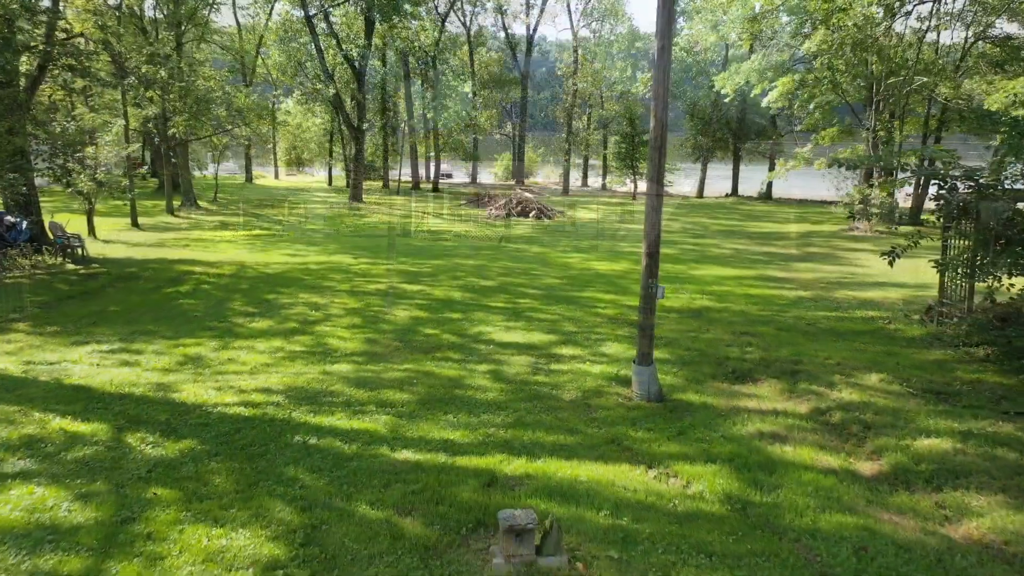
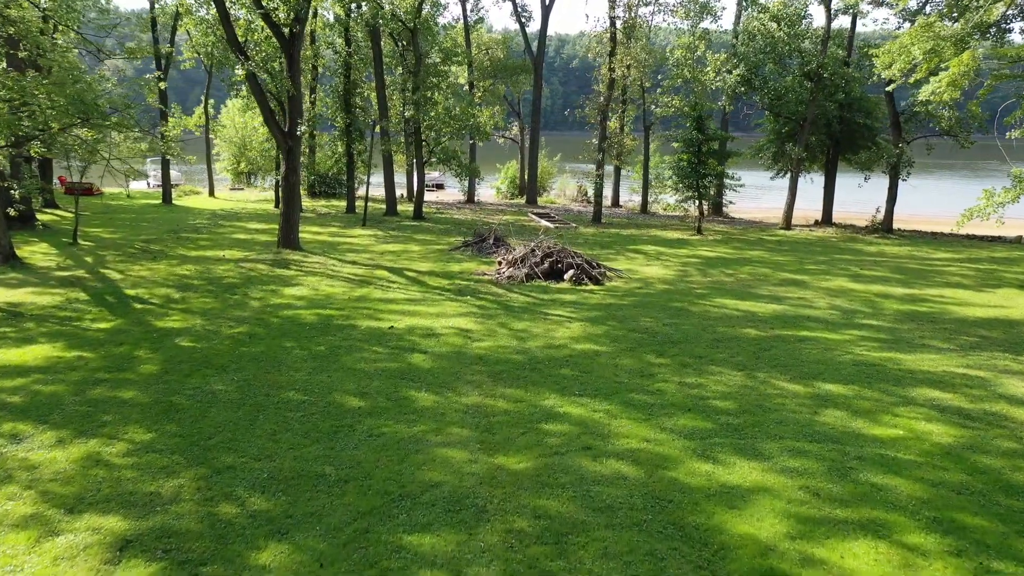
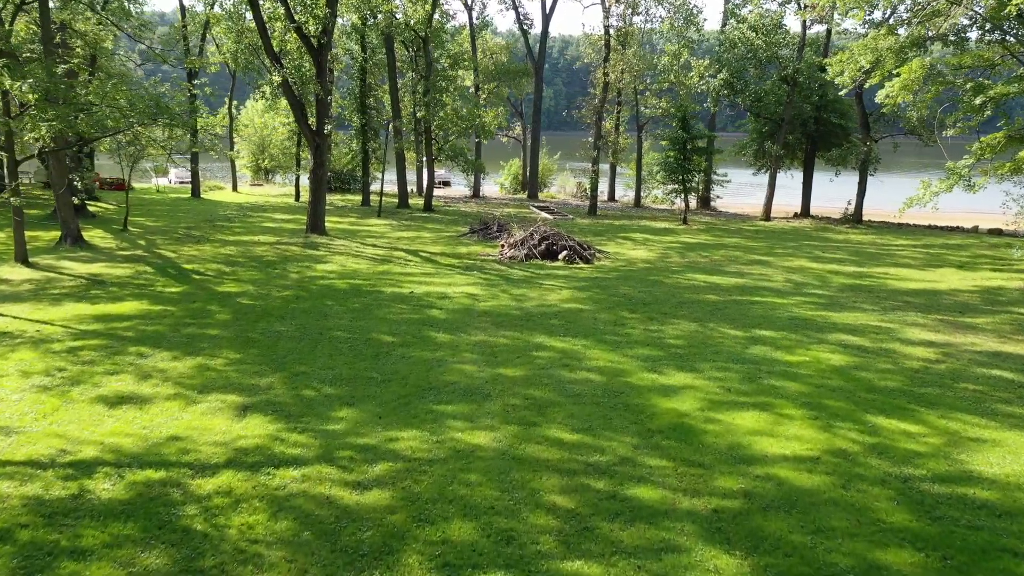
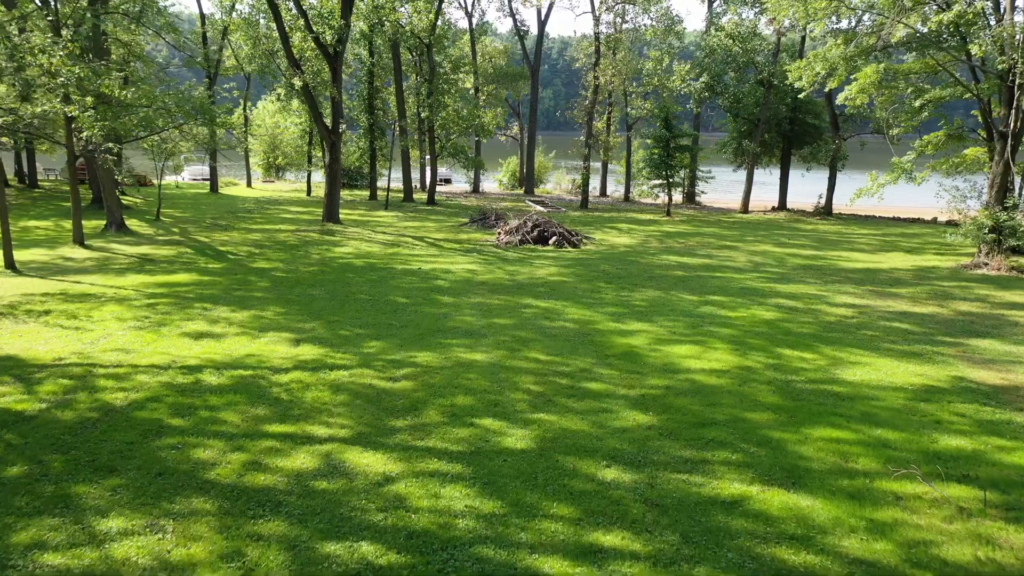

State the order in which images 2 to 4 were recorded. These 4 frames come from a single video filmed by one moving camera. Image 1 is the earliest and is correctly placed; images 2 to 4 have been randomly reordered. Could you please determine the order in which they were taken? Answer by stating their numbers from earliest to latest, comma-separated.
4, 3, 2
